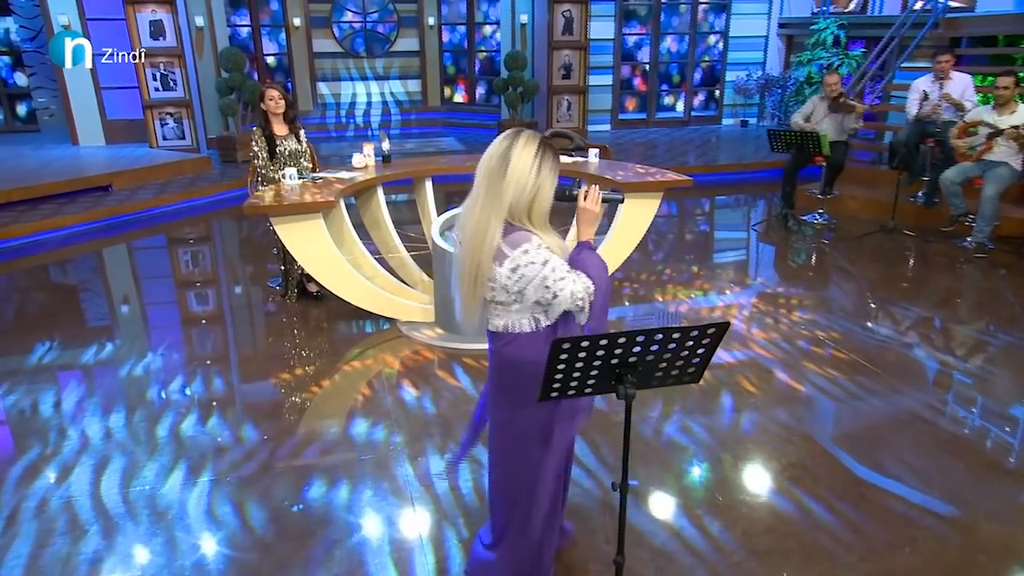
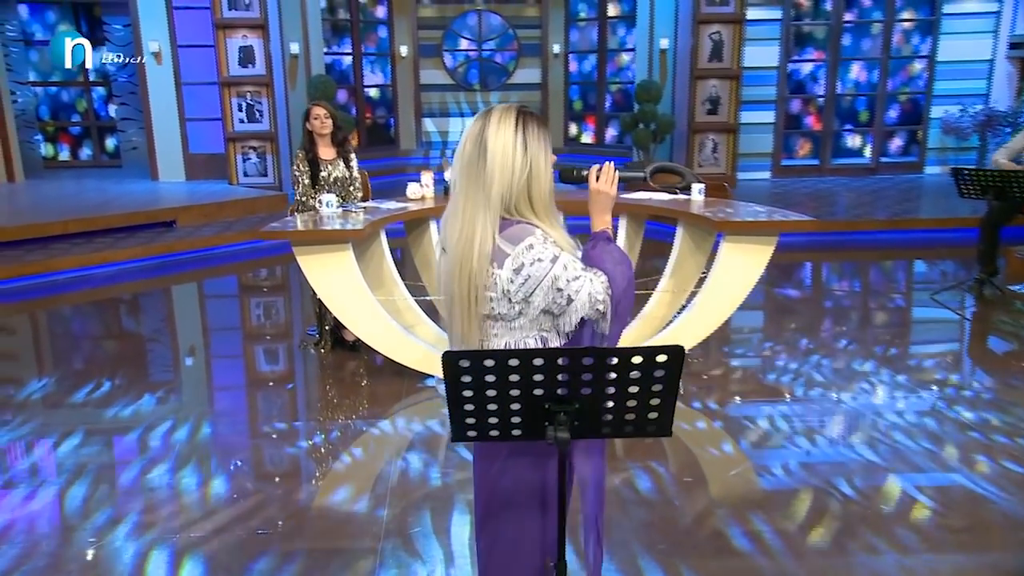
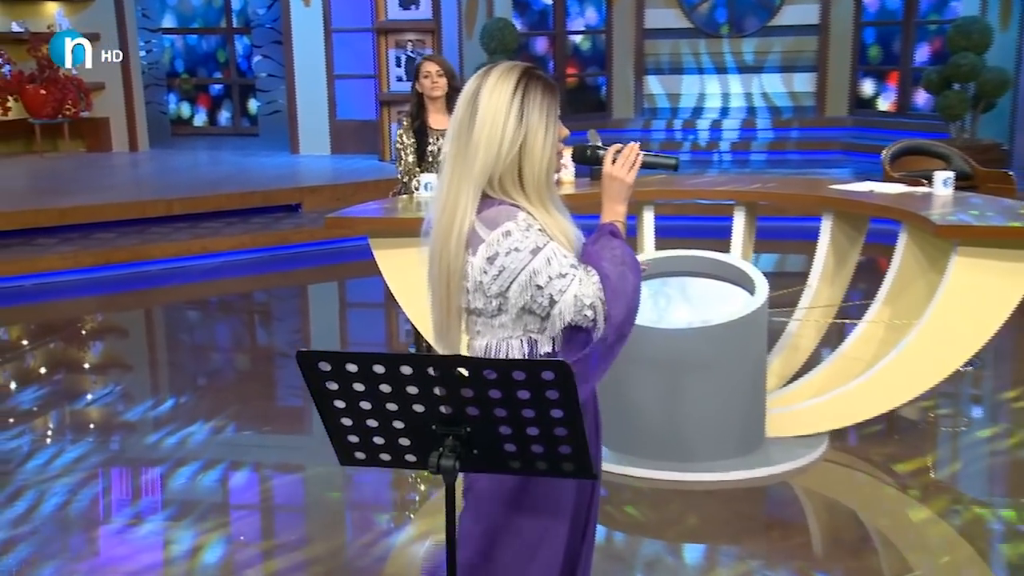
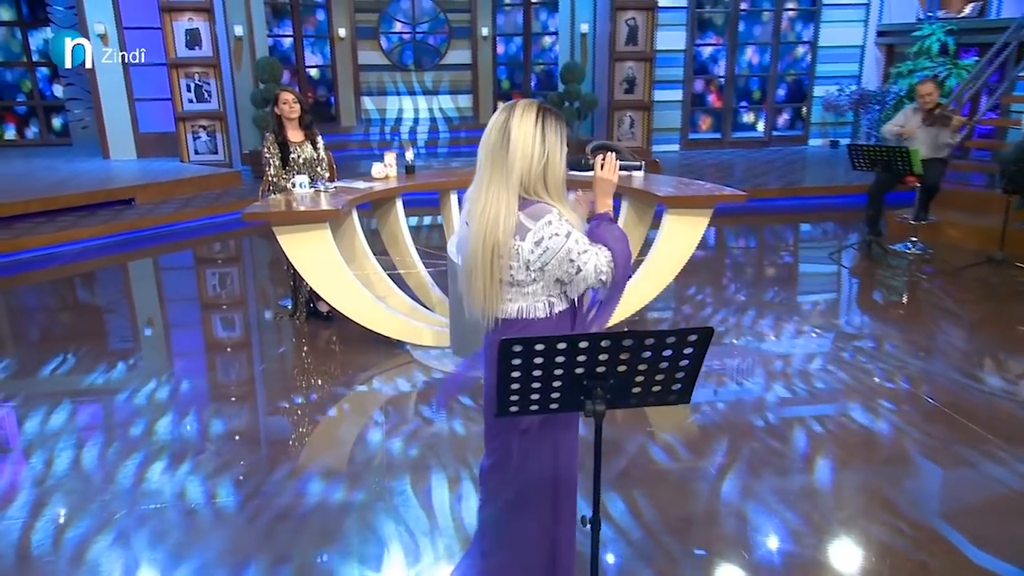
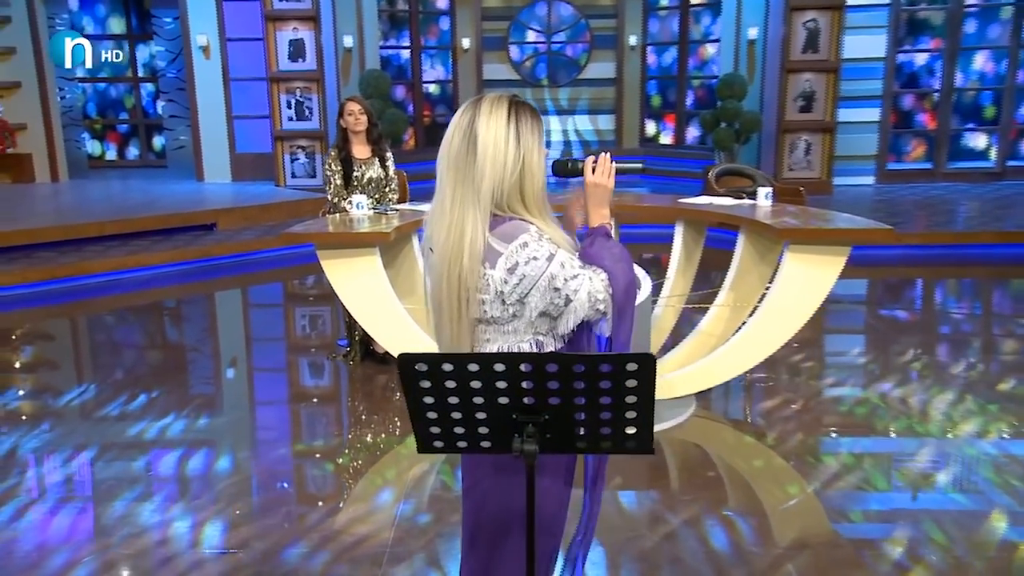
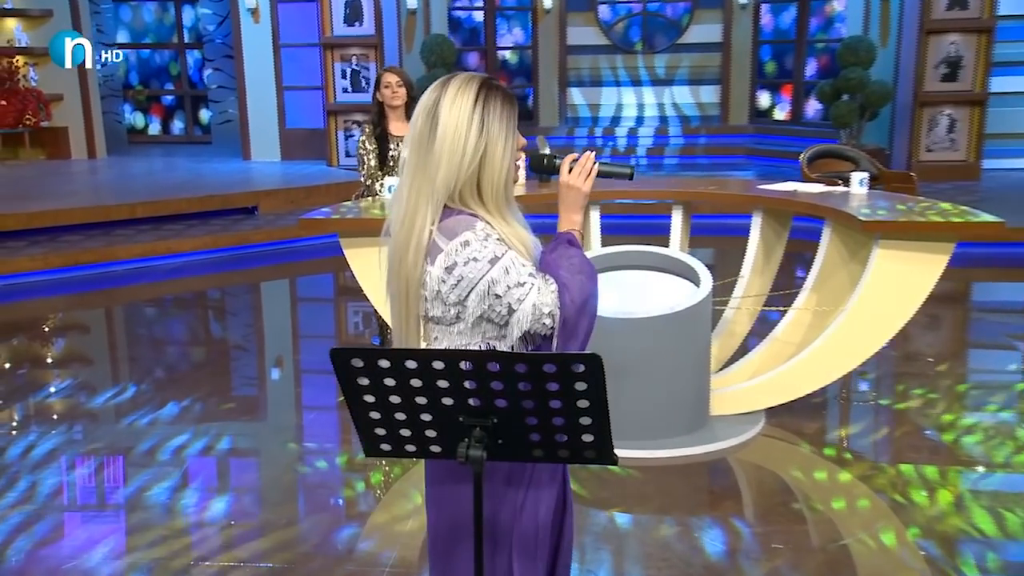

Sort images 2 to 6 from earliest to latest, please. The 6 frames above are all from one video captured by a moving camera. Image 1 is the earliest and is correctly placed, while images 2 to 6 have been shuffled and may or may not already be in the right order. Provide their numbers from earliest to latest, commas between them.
4, 2, 5, 6, 3
